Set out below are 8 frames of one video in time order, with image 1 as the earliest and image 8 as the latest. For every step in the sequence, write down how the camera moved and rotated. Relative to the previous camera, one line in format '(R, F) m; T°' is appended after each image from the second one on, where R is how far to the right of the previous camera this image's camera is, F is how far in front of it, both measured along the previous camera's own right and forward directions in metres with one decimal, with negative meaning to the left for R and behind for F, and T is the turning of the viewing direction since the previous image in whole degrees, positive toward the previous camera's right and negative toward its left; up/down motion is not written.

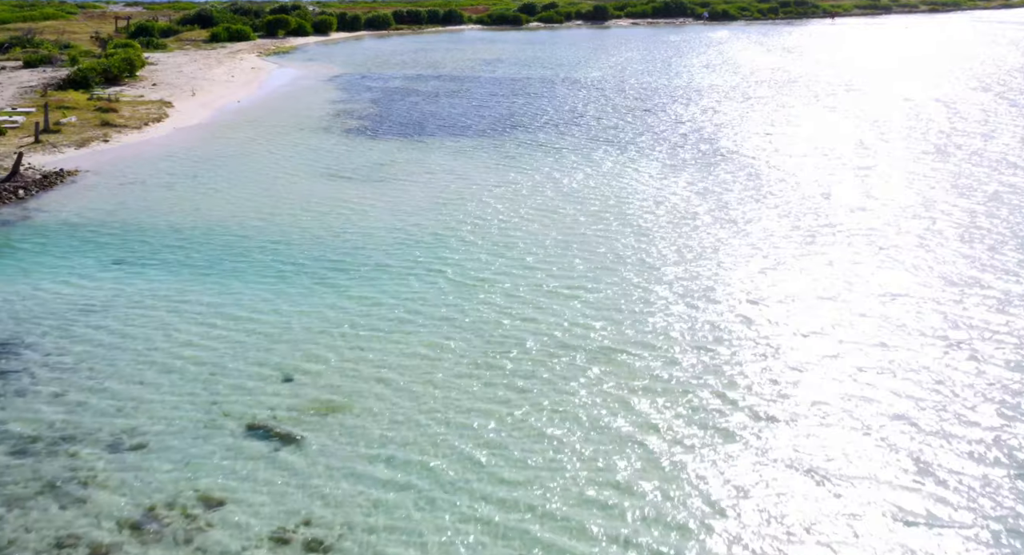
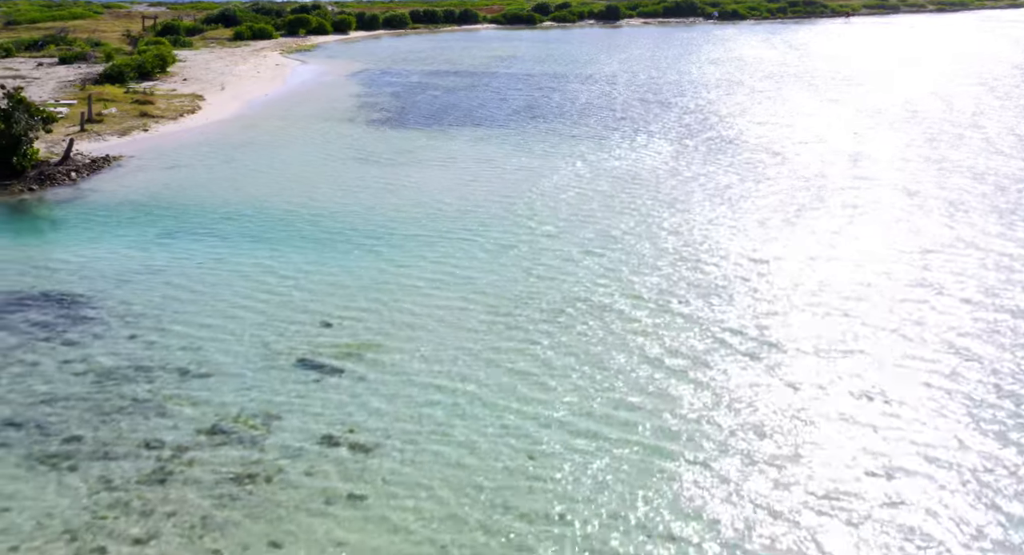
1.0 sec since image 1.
(-0.1, -2.1) m; -1°
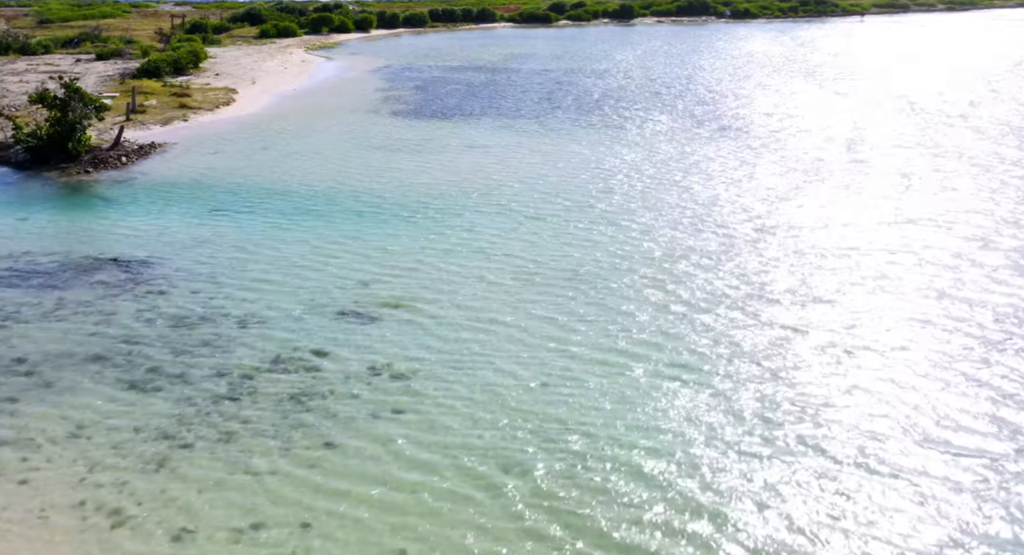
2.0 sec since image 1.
(-0.1, -2.3) m; -1°
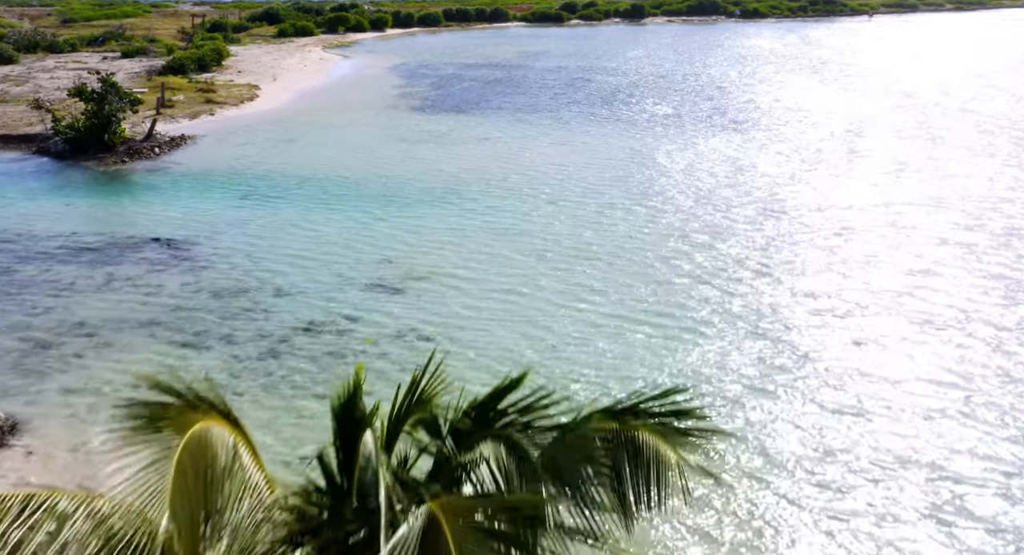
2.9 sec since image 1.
(0.0, -1.7) m; -1°
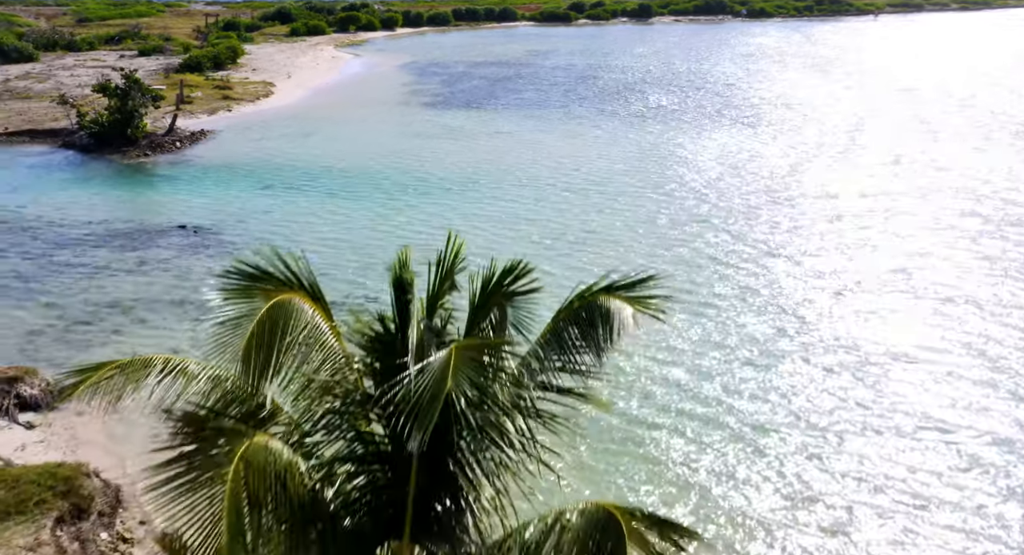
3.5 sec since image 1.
(-0.1, -1.1) m; 0°
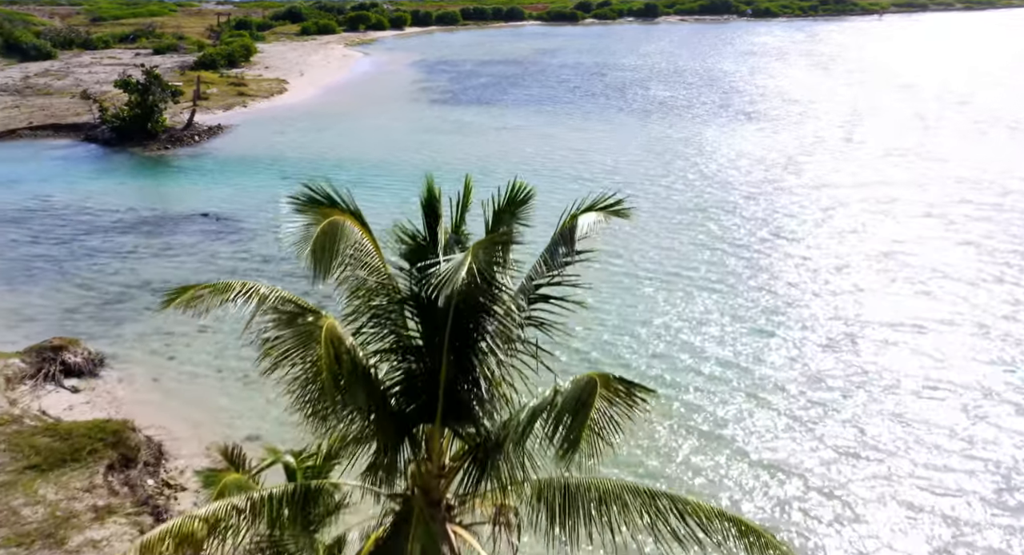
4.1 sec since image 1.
(0.0, -1.2) m; 0°
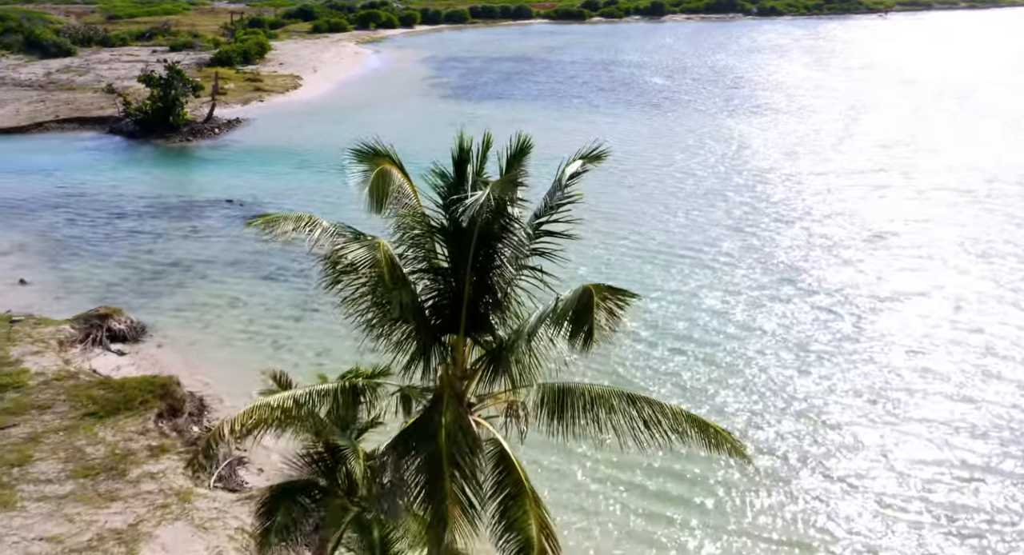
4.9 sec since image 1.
(0.0, -1.4) m; 0°
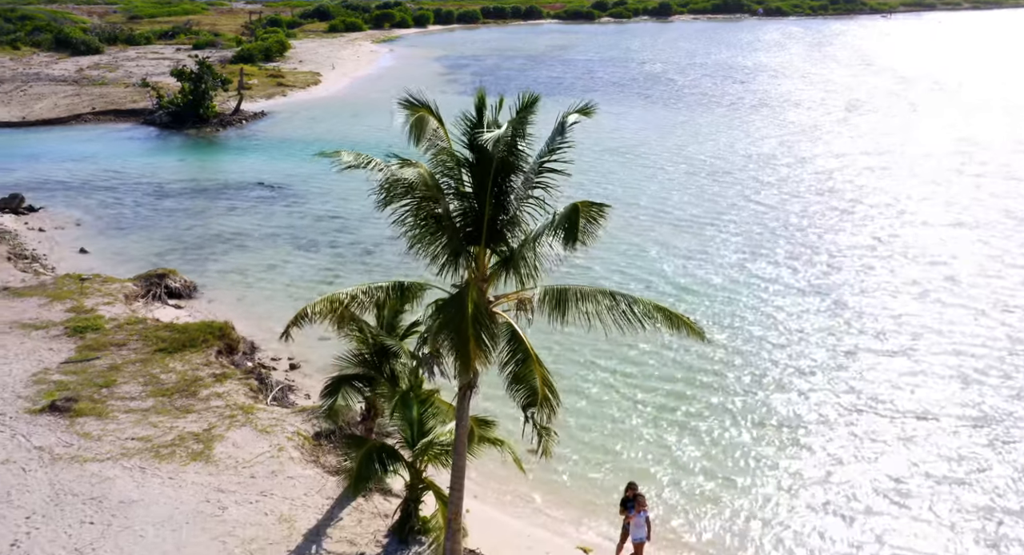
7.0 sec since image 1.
(0.0, -2.3) m; -1°
